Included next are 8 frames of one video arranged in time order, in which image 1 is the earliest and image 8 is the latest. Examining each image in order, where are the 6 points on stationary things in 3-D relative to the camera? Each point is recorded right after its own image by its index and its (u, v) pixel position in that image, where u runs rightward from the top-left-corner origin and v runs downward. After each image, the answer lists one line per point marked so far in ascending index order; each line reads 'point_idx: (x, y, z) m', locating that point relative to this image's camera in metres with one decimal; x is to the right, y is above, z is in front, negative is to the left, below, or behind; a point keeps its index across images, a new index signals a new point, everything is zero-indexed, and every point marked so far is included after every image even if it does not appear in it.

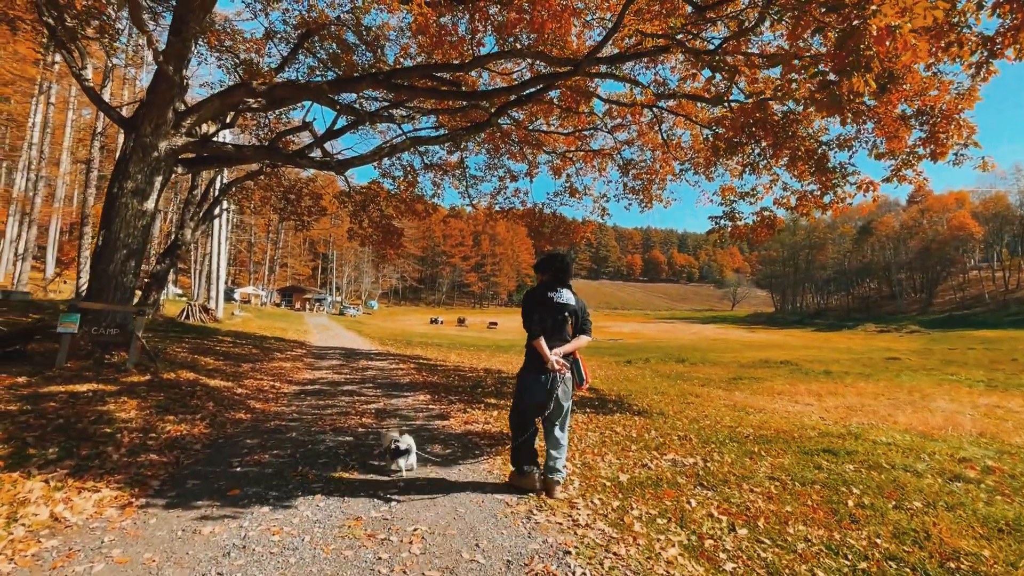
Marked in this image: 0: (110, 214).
0: (-7.5, +1.4, +8.9) m
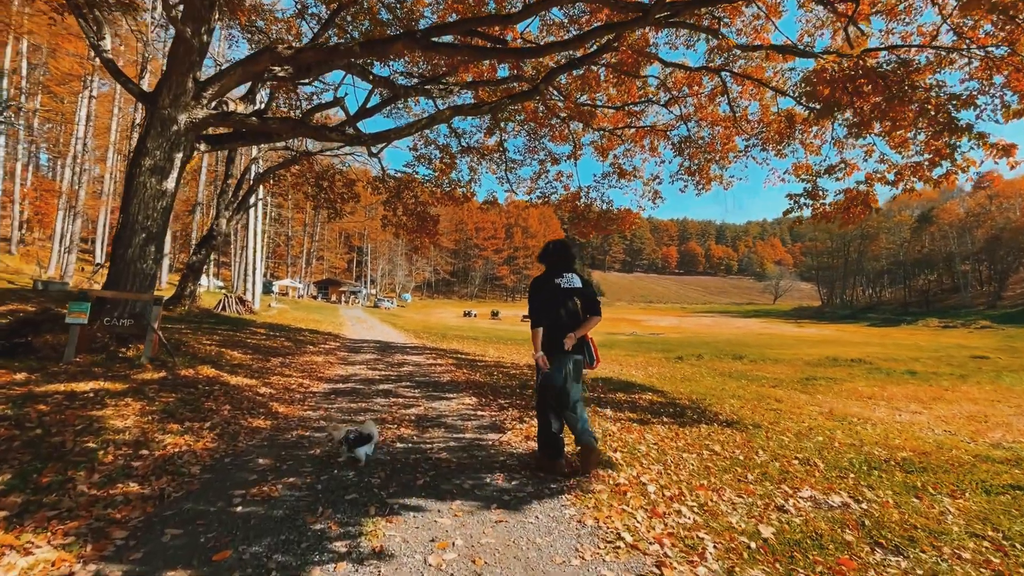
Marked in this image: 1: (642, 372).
0: (-6.5, +1.6, +8.1) m
1: (+4.0, -2.6, +14.5) m
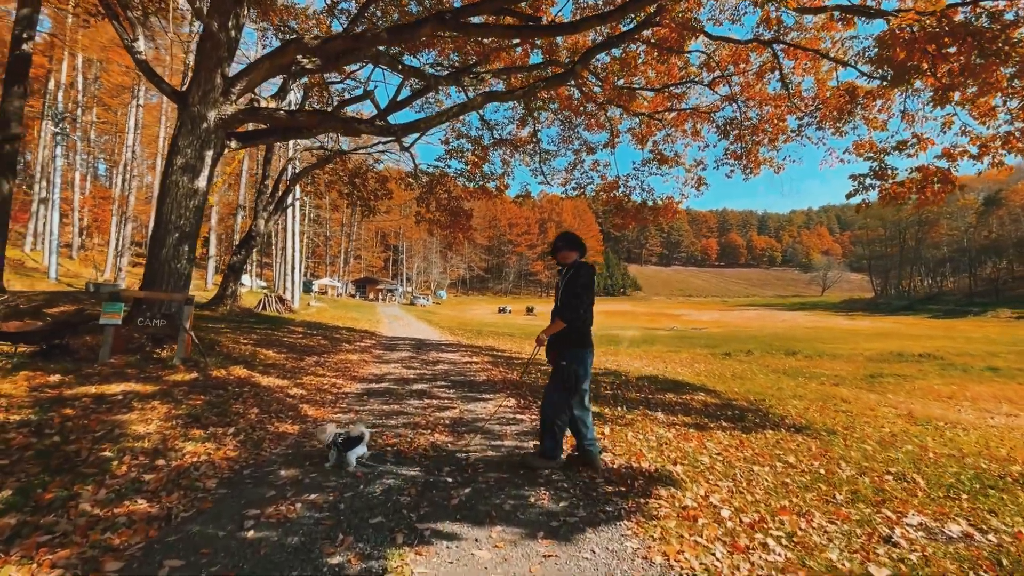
0: (-5.9, +1.6, +8.1) m
1: (+5.1, -2.3, +13.7) m
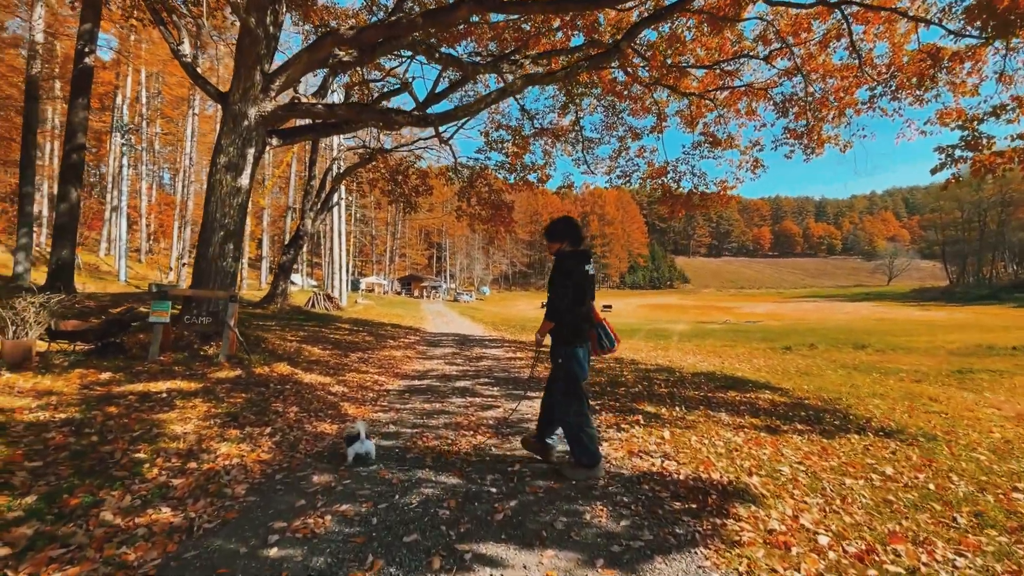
0: (-5.2, +1.6, +8.1) m
1: (+6.3, -2.1, +12.8) m
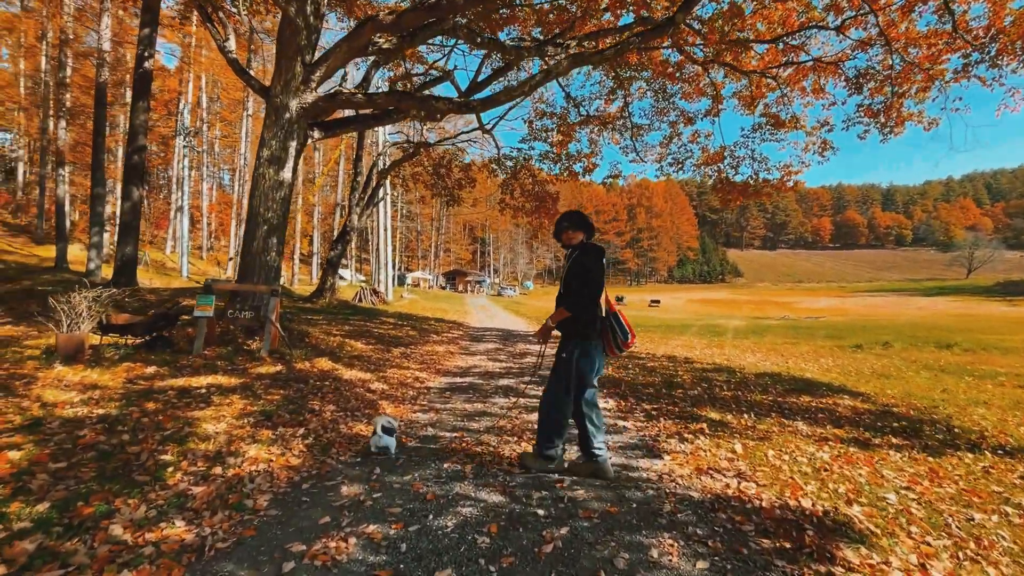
0: (-4.4, +1.7, +8.1) m
1: (+7.5, -1.9, +11.8) m
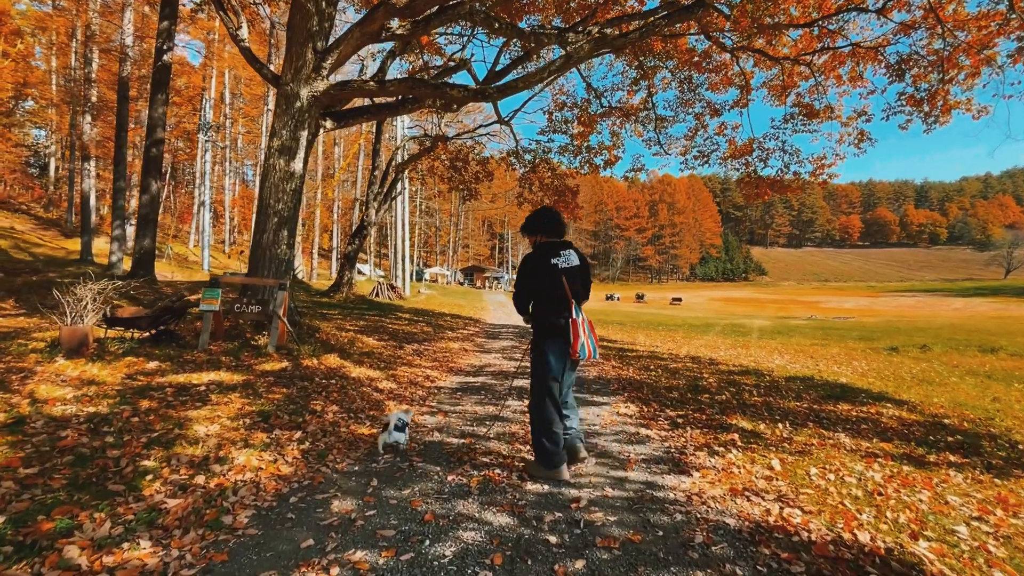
0: (-4.2, +1.8, +7.9) m
1: (+7.8, -1.9, +11.1) m
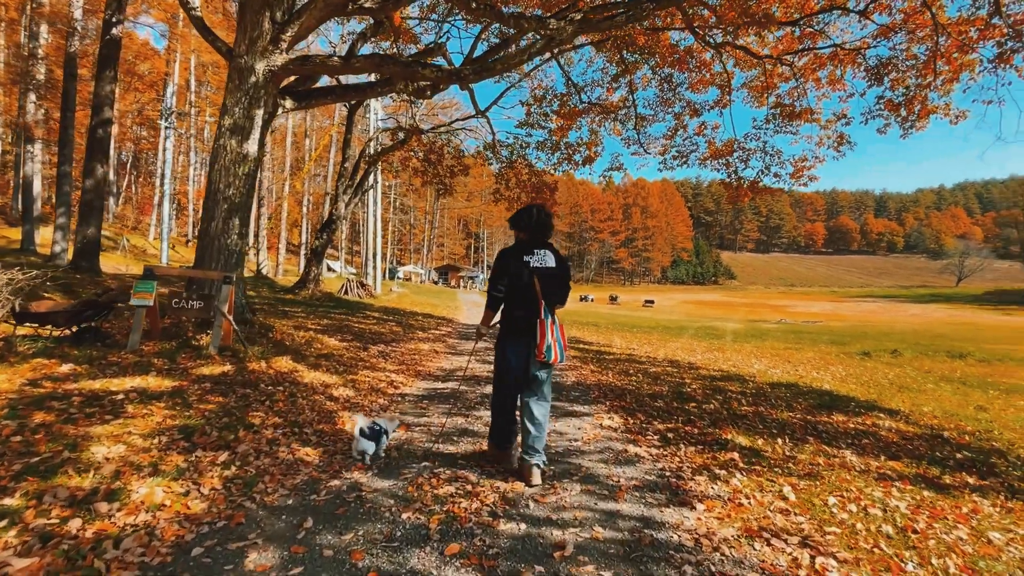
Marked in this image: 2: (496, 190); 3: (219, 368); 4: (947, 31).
0: (-4.5, +1.9, +7.1) m
1: (+7.2, -2.0, +11.0) m
2: (-0.5, +3.2, +15.2) m
3: (-3.4, -0.9, +5.5) m
4: (+9.6, +5.7, +10.5) m
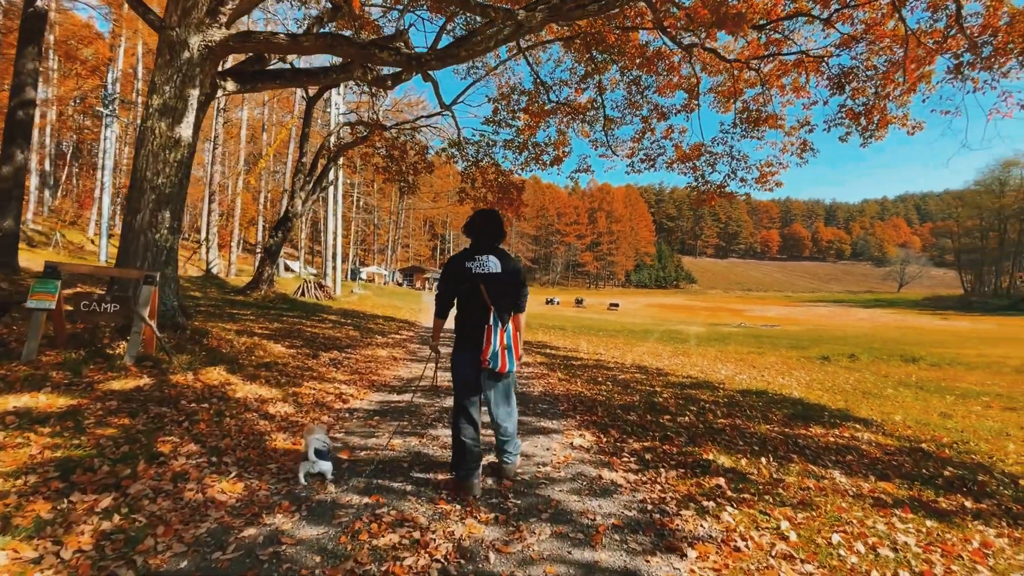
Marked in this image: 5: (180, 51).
0: (-5.0, +1.9, +6.3) m
1: (+6.4, -2.1, +10.9) m
2: (-1.6, +3.1, +14.7) m
3: (-3.8, -0.9, +4.8) m
4: (+8.9, +5.5, +10.7) m
5: (-4.4, +3.1, +6.3) m
